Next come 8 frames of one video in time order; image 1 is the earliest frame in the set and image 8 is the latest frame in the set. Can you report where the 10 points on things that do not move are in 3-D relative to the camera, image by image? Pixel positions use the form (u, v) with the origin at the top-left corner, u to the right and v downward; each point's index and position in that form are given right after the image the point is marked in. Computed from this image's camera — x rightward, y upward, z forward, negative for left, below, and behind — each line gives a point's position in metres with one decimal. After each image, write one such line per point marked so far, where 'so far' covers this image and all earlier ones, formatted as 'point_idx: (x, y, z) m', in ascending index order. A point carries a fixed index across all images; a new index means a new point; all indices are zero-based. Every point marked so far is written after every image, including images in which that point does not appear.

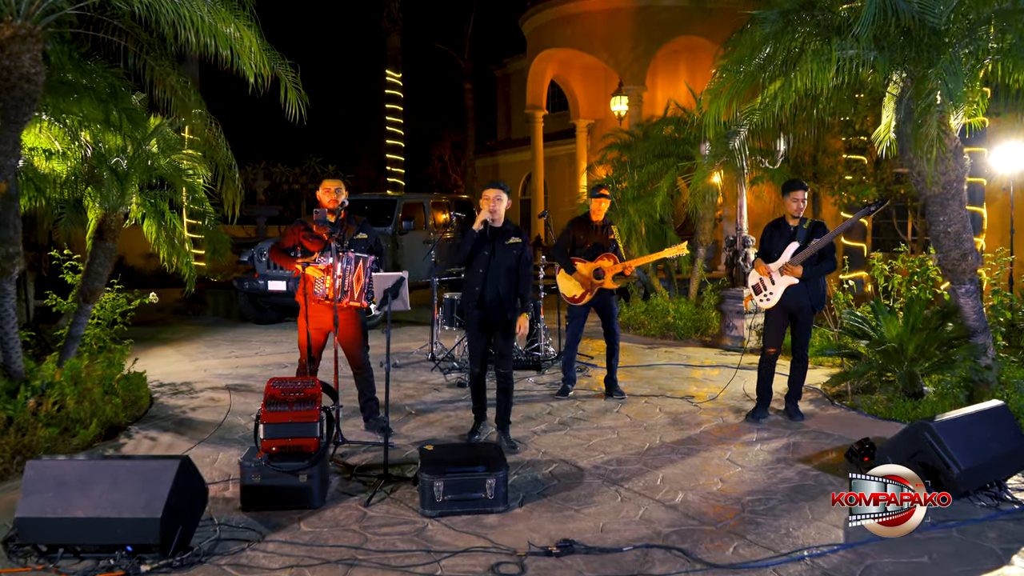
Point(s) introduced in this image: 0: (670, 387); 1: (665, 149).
0: (+1.4, -0.9, +7.7) m
1: (+2.1, +1.9, +12.4) m
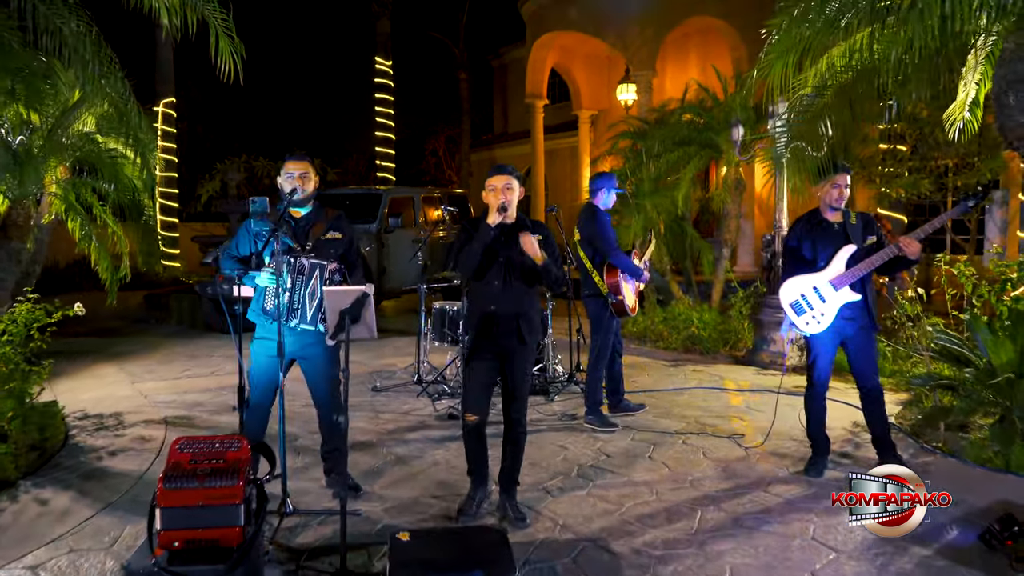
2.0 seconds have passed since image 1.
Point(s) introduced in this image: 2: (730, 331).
0: (+1.4, -0.9, +6.3) m
1: (+2.1, +1.8, +11.0) m
2: (+2.3, -0.5, +9.6) m
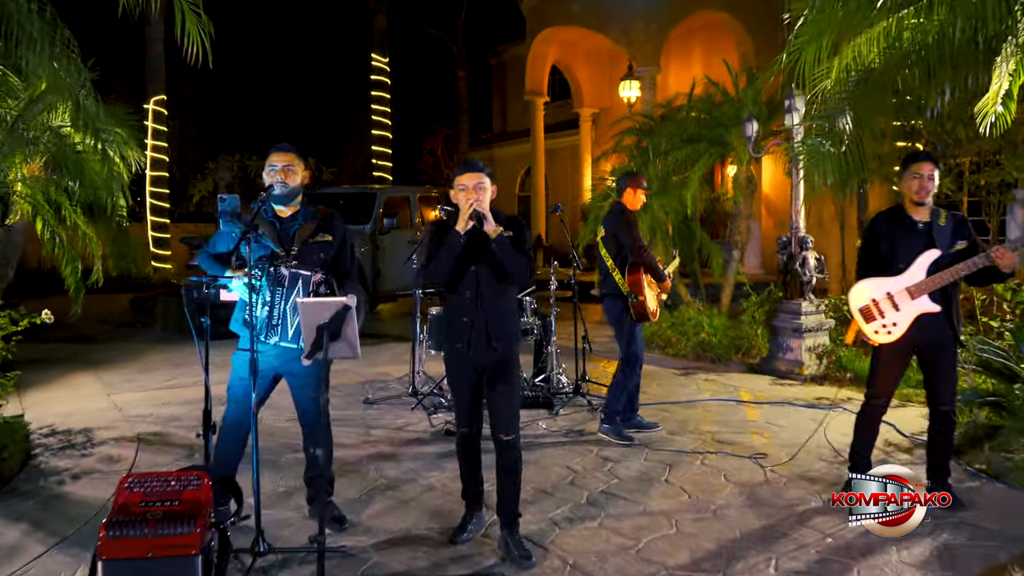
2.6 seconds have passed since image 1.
0: (+1.4, -1.0, +5.8) m
1: (+2.1, +1.8, +10.5) m
2: (+2.3, -0.5, +9.1) m
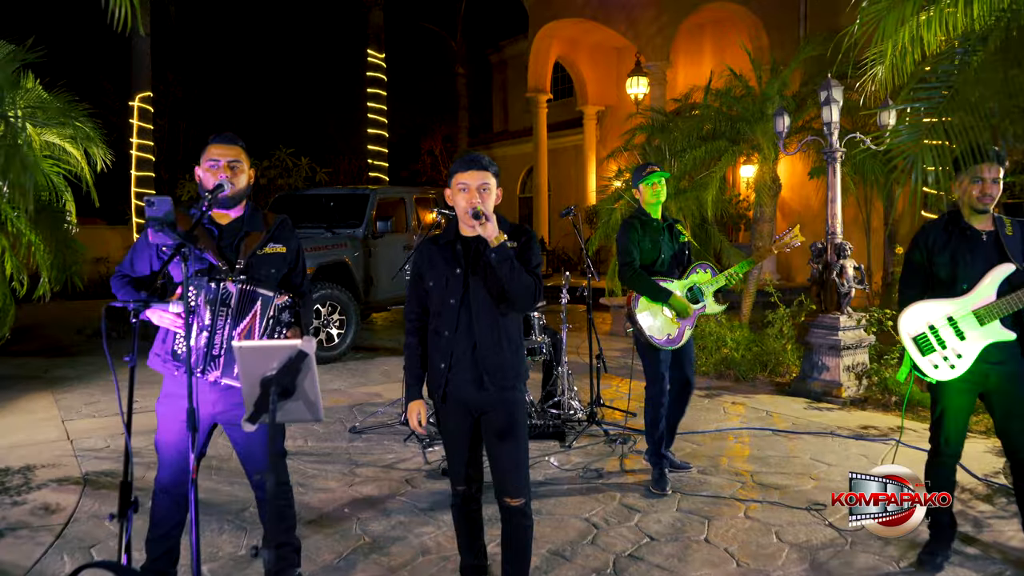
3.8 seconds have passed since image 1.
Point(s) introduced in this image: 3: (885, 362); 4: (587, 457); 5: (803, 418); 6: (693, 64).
0: (+1.4, -1.1, +4.9) m
1: (+2.2, +1.7, +9.7) m
2: (+2.4, -0.6, +8.3) m
3: (+3.1, -0.6, +7.4) m
4: (+0.5, -1.0, +5.5) m
5: (+2.1, -1.0, +6.6) m
6: (+3.3, +4.0, +16.2) m
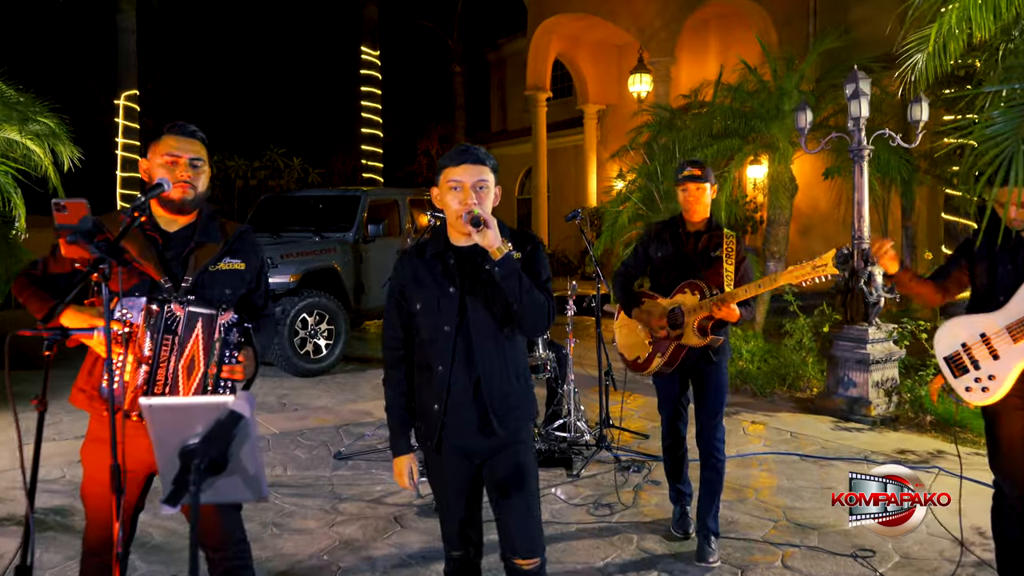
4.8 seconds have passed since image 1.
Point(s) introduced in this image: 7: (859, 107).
0: (+1.5, -1.1, +4.4) m
1: (+2.2, +1.6, +9.1) m
2: (+2.4, -0.7, +7.7) m
3: (+3.1, -0.7, +6.9) m
4: (+0.5, -1.1, +5.0) m
5: (+2.1, -1.0, +6.0) m
6: (+3.2, +4.0, +15.6) m
7: (+2.6, +1.3, +6.6) m
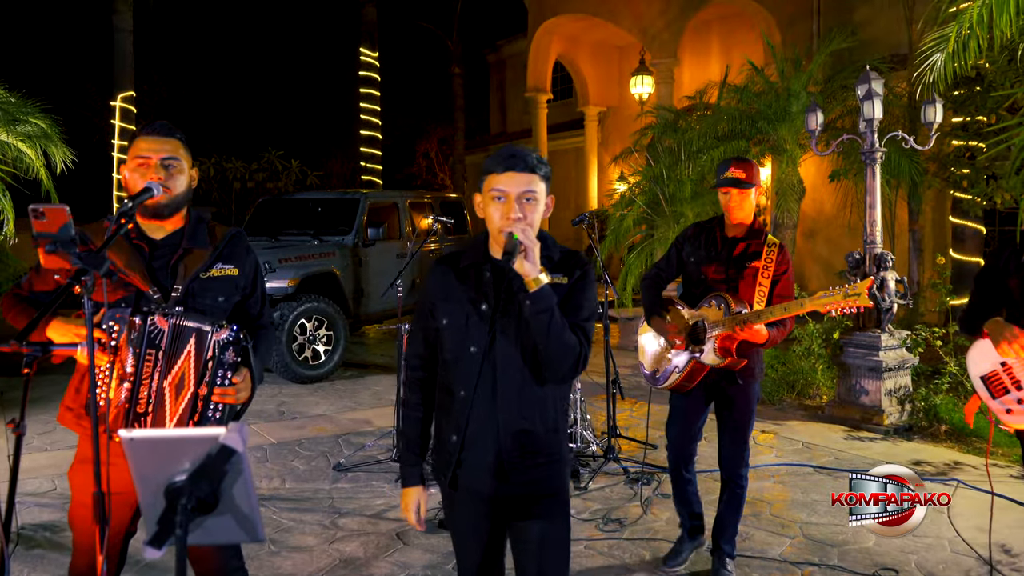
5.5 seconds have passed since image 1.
0: (+1.5, -1.2, +4.2) m
1: (+2.2, +1.6, +9.0) m
2: (+2.4, -0.7, +7.6) m
3: (+3.1, -0.7, +6.7) m
4: (+0.5, -1.1, +4.8) m
5: (+2.2, -1.1, +5.9) m
6: (+3.3, +3.9, +15.5) m
7: (+2.6, +1.3, +6.5) m
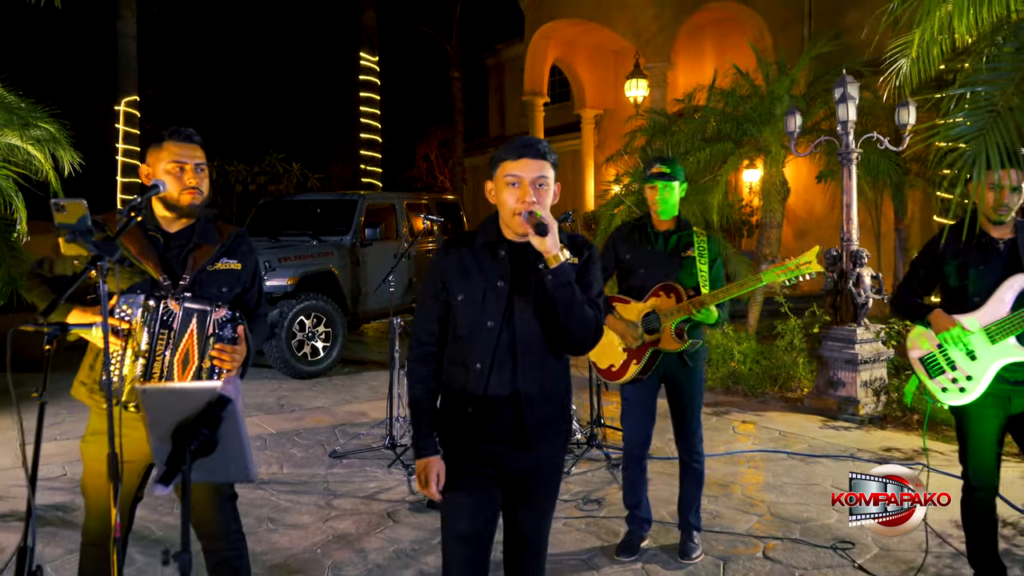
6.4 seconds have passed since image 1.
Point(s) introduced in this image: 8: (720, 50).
0: (+1.4, -1.1, +4.5) m
1: (+2.1, +1.6, +9.2) m
2: (+2.3, -0.7, +7.8) m
3: (+3.1, -0.7, +7.0) m
4: (+0.4, -1.1, +5.1) m
5: (+2.1, -1.0, +6.1) m
6: (+3.2, +3.9, +15.7) m
7: (+2.5, +1.3, +6.7) m
8: (+3.5, +4.0, +15.2) m
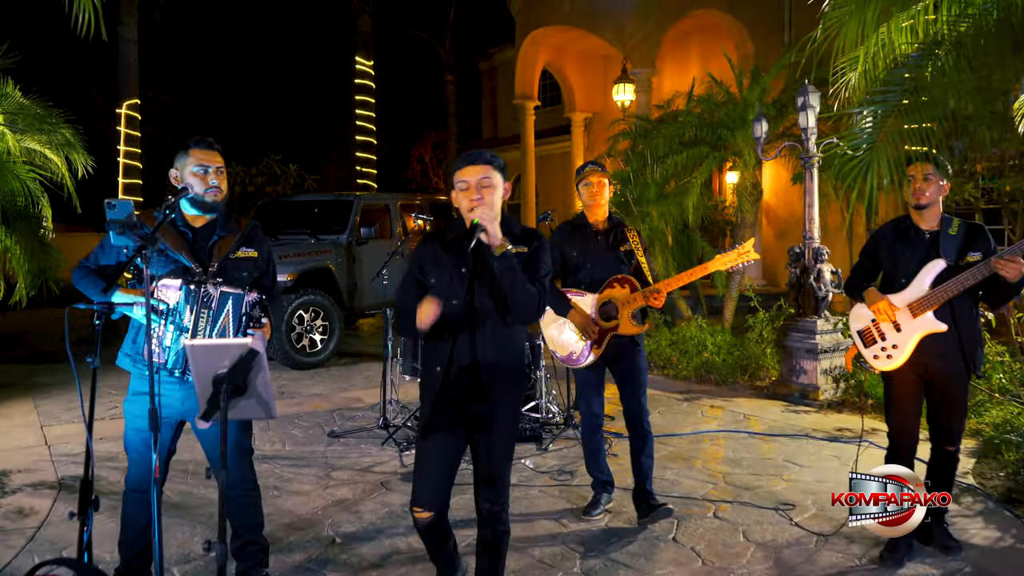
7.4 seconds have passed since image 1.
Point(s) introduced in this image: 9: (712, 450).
0: (+1.3, -1.1, +5.0) m
1: (+2.0, +1.6, +9.8) m
2: (+2.2, -0.6, +8.3) m
3: (+2.9, -0.6, +7.5) m
4: (+0.3, -1.1, +5.6) m
5: (+2.0, -1.0, +6.6) m
6: (+3.0, +3.9, +16.3) m
7: (+2.4, +1.4, +7.3) m
8: (+3.4, +4.1, +15.8) m
9: (+1.3, -1.0, +5.8) m
